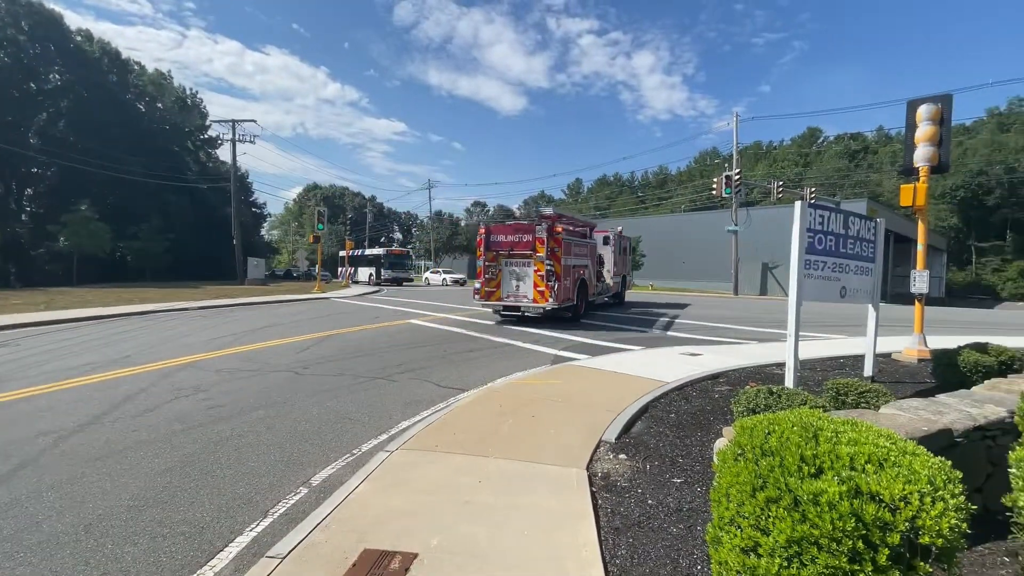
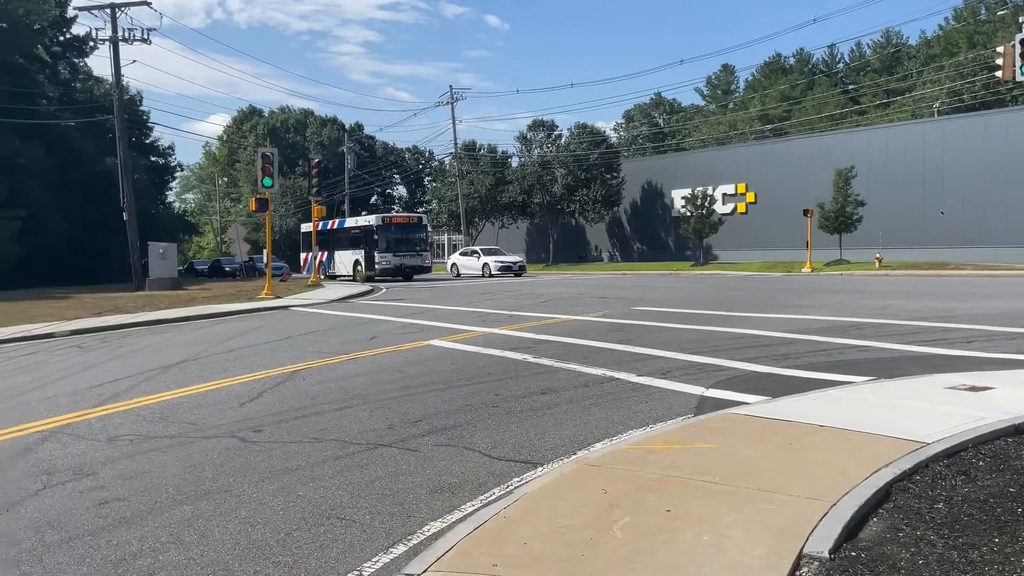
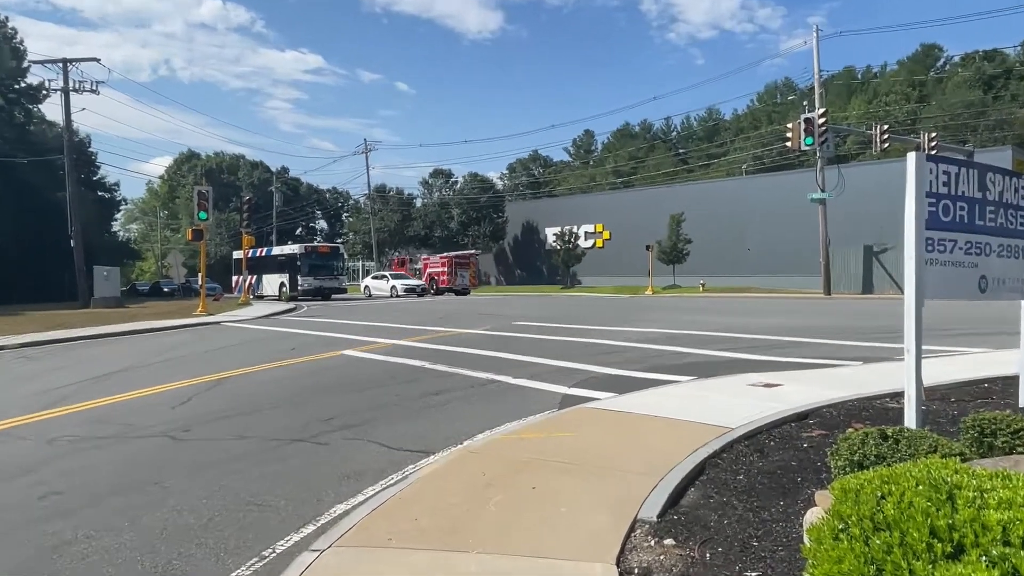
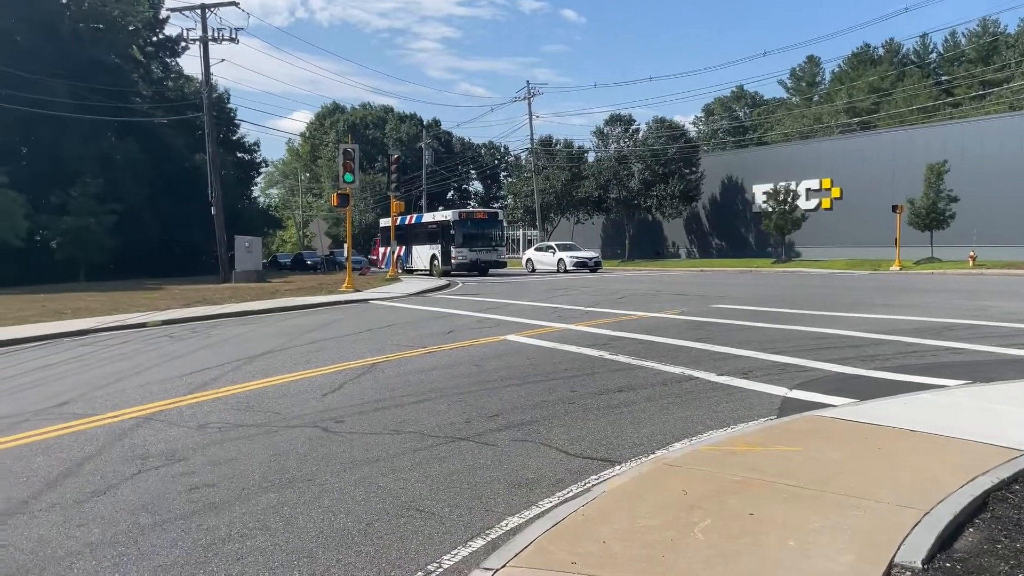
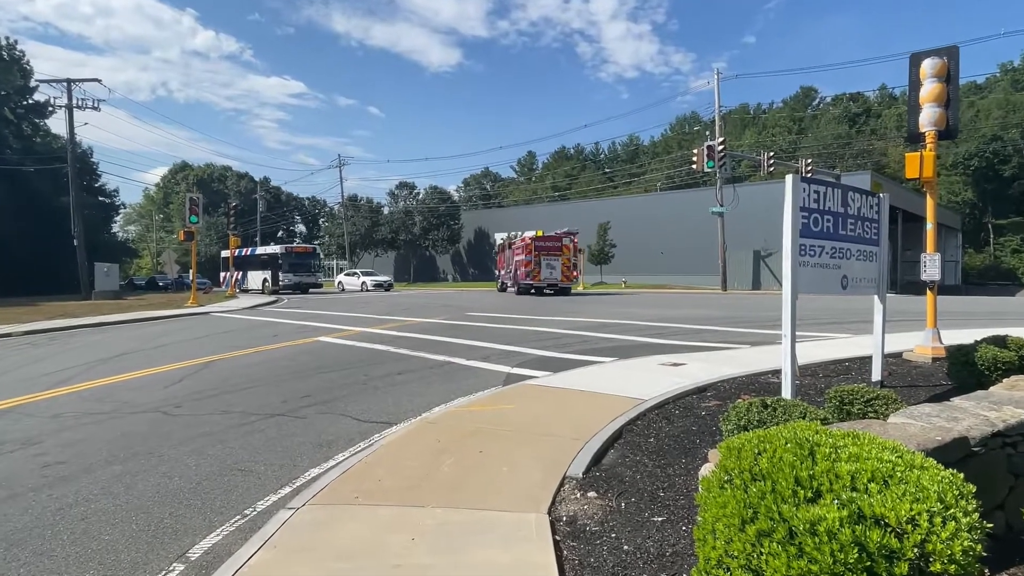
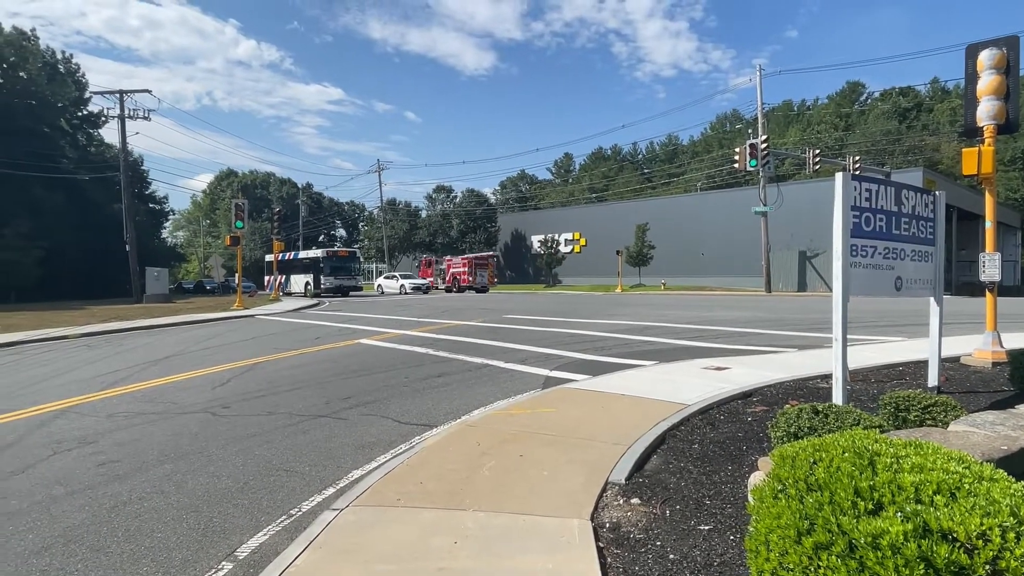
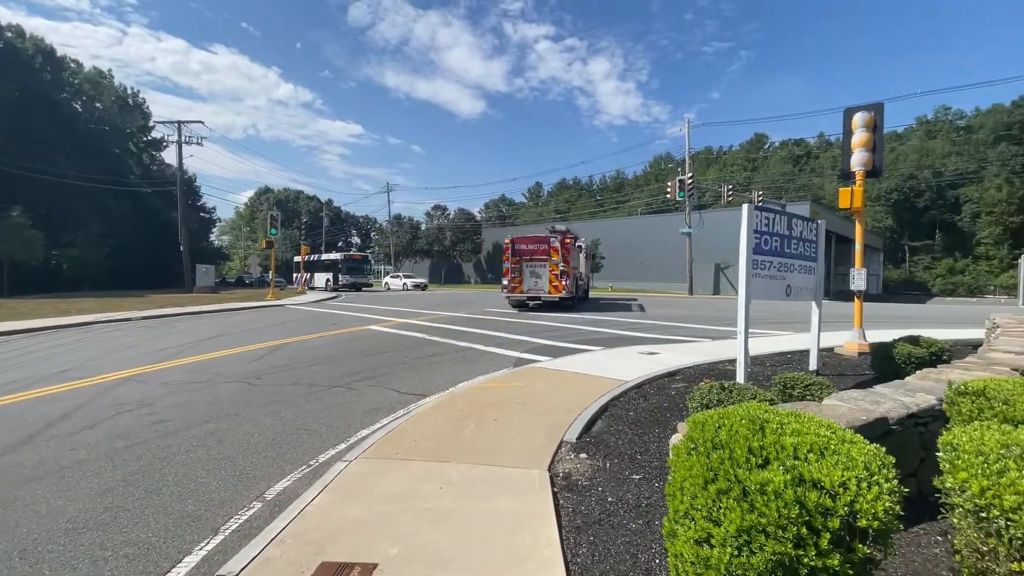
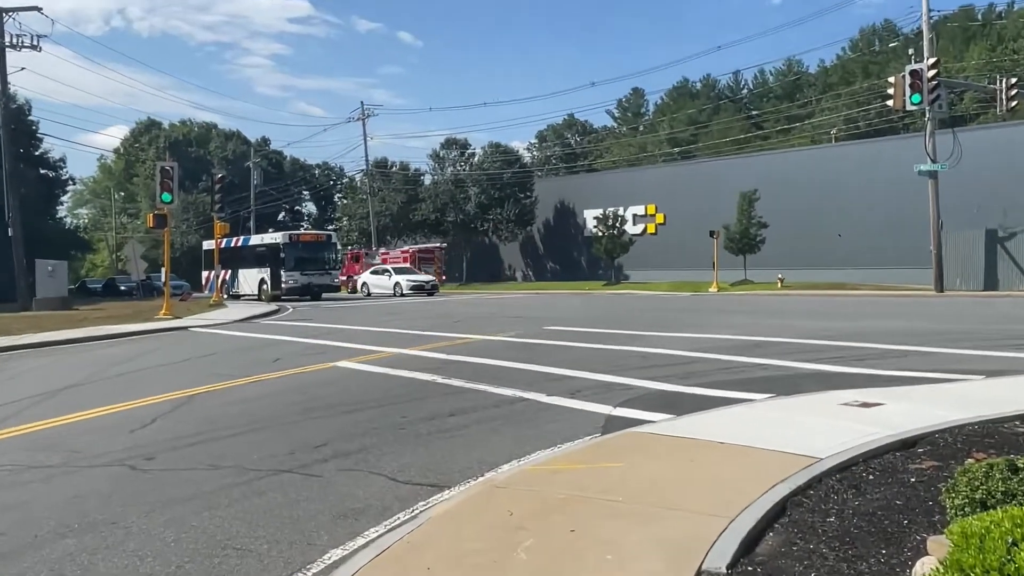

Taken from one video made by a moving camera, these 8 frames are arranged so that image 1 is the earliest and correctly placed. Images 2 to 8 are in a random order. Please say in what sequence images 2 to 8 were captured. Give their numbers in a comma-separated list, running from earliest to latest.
7, 5, 6, 3, 8, 2, 4
